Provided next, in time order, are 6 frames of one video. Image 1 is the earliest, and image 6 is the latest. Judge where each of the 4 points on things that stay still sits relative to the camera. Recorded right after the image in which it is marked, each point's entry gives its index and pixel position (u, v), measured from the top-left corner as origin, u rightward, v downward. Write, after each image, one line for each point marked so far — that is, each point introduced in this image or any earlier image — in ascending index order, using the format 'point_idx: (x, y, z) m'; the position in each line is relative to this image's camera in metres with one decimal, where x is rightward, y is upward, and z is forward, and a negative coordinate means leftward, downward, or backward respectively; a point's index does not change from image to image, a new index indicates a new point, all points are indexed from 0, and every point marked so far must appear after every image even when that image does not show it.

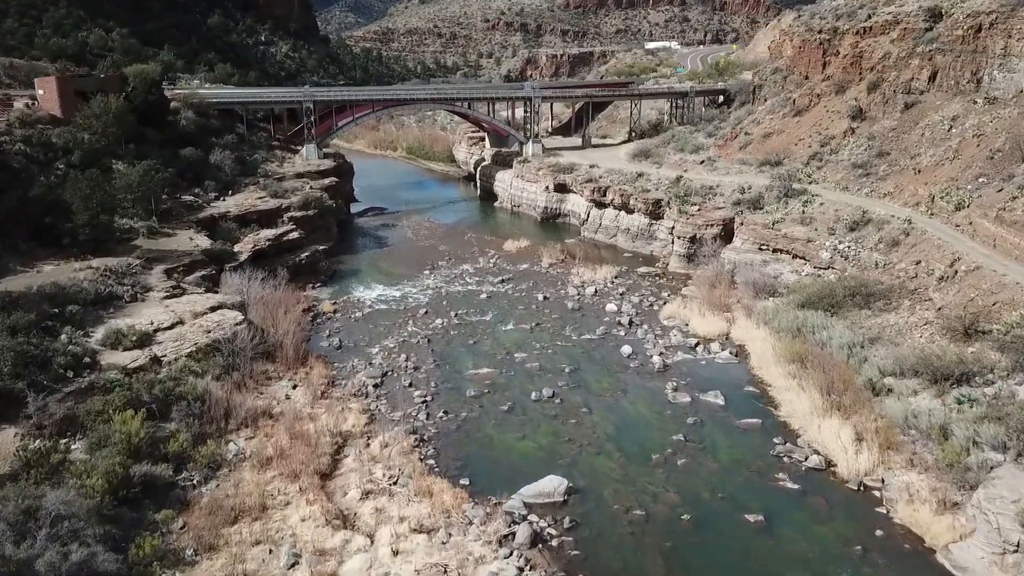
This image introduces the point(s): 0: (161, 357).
0: (-8.1, -1.6, +17.5) m
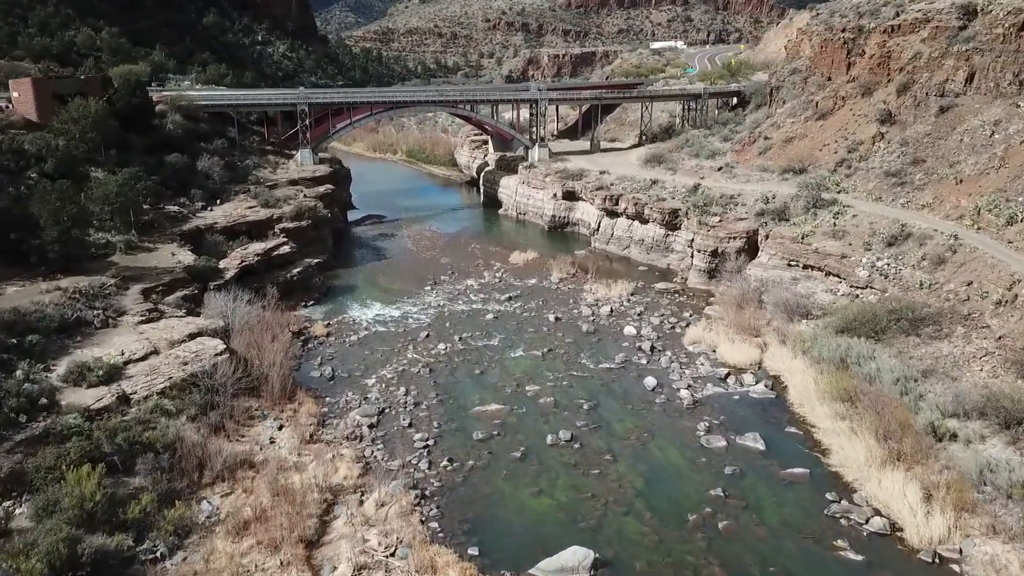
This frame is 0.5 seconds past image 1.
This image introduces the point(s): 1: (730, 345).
0: (-7.8, -2.2, +15.5) m
1: (+5.7, -1.5, +19.9) m
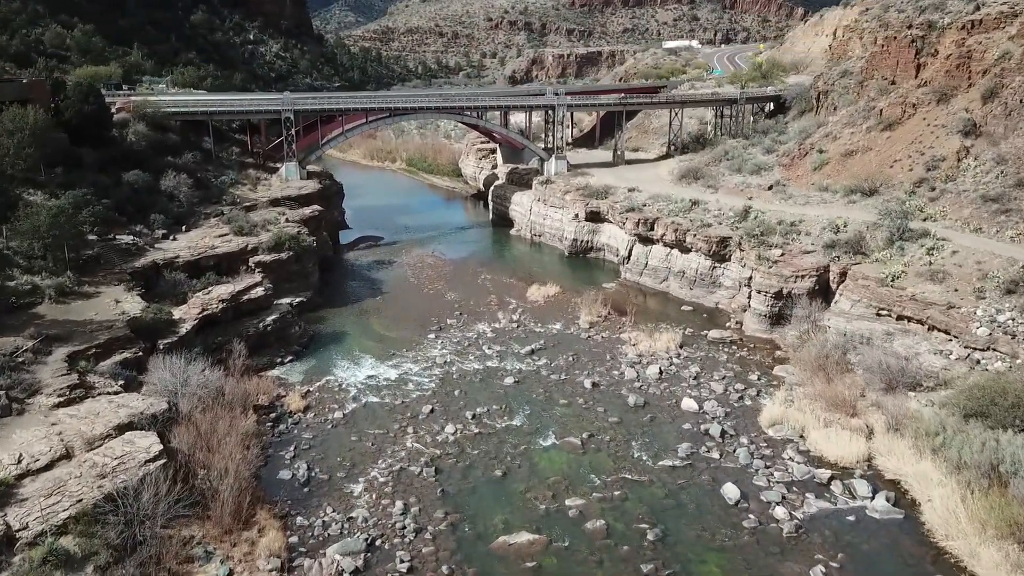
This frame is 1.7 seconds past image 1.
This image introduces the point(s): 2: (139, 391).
0: (-7.2, -3.6, +11.0) m
1: (+6.3, -2.9, +15.3) m
2: (-8.0, -2.2, +16.2) m
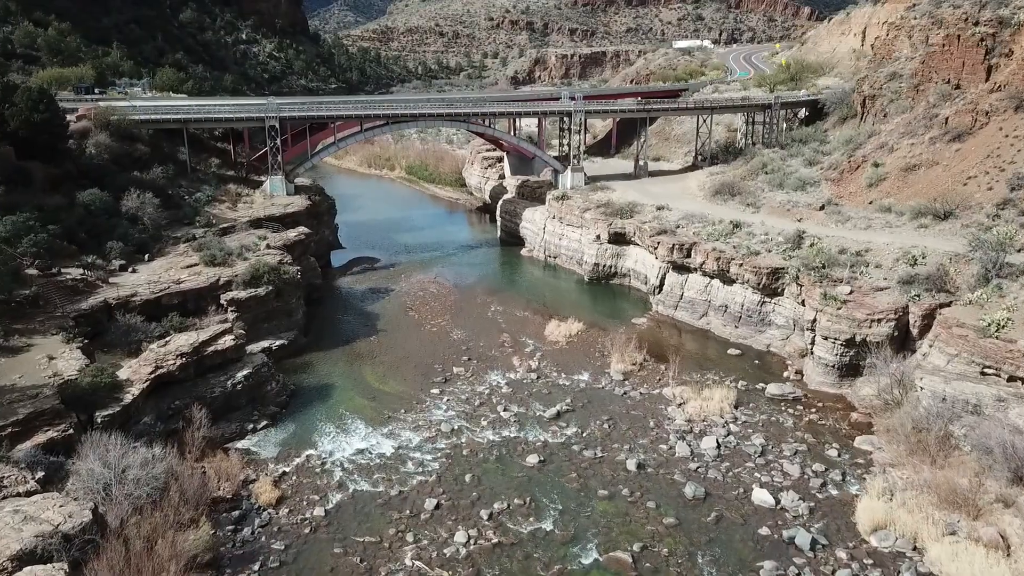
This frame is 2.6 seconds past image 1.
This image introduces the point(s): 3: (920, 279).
0: (-6.7, -4.7, +7.4) m
1: (+6.8, -4.0, +11.8) m
2: (-7.5, -3.3, +12.6) m
3: (+10.2, +0.2, +18.8) m
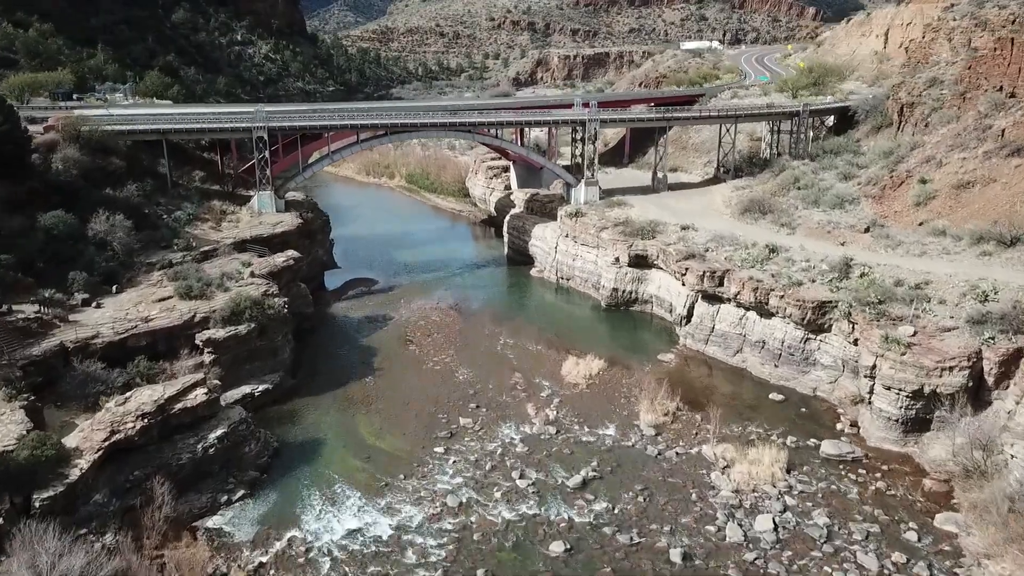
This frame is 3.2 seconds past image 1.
0: (-6.4, -5.6, +5.1) m
1: (+7.2, -4.9, +9.4) m
2: (-7.1, -4.2, +10.2) m
3: (+10.5, -0.7, +16.4) m
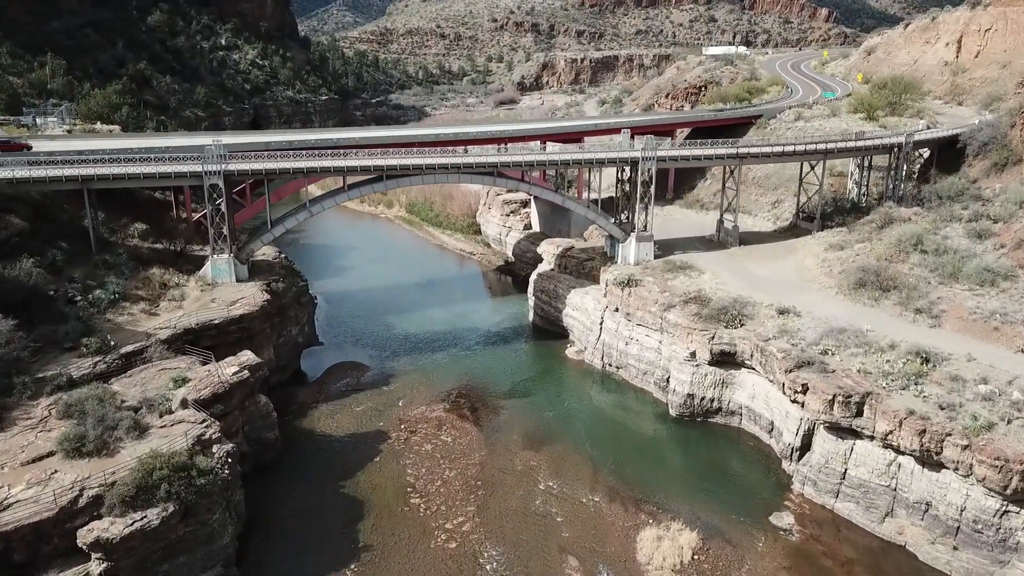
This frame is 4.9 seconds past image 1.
0: (-5.5, -8.1, -1.4) m
1: (+8.1, -7.4, +3.0) m
2: (-6.2, -6.7, +3.8) m
3: (+11.4, -3.2, +10.0) m
